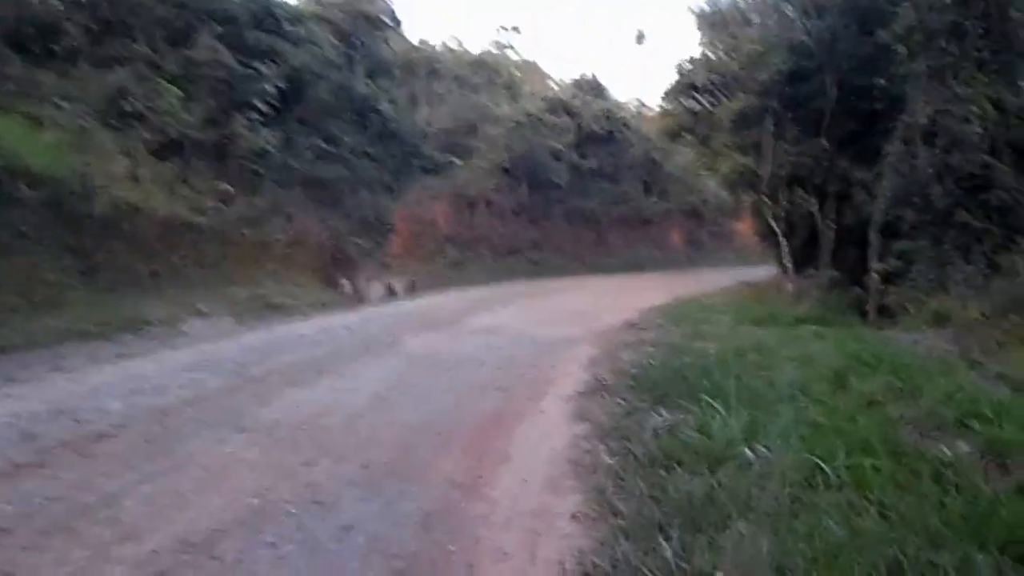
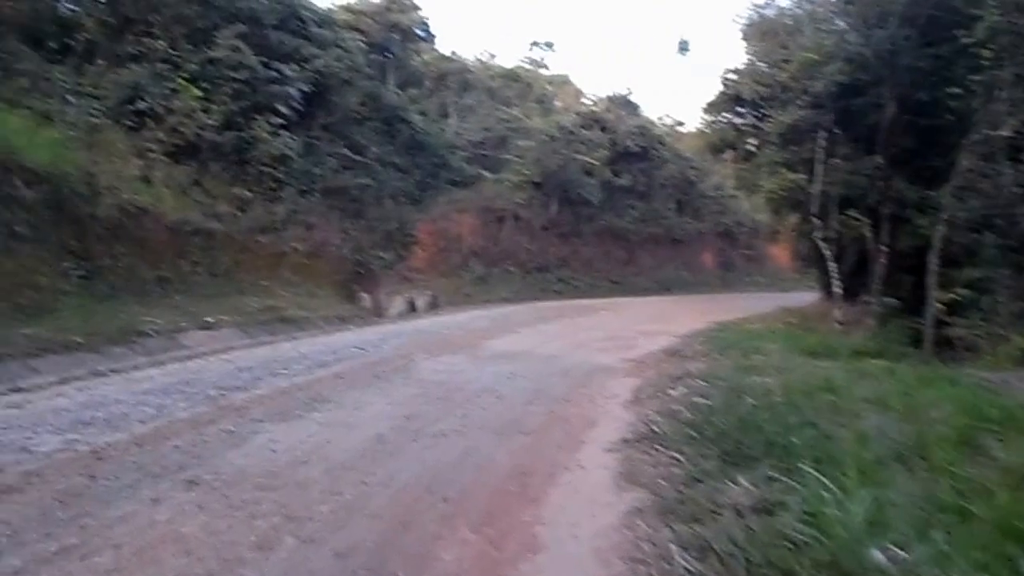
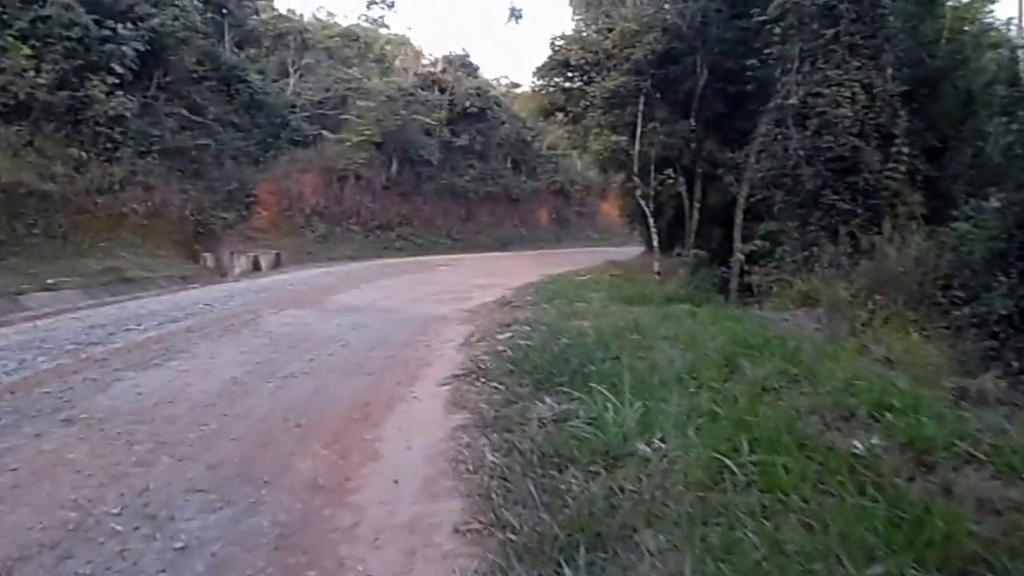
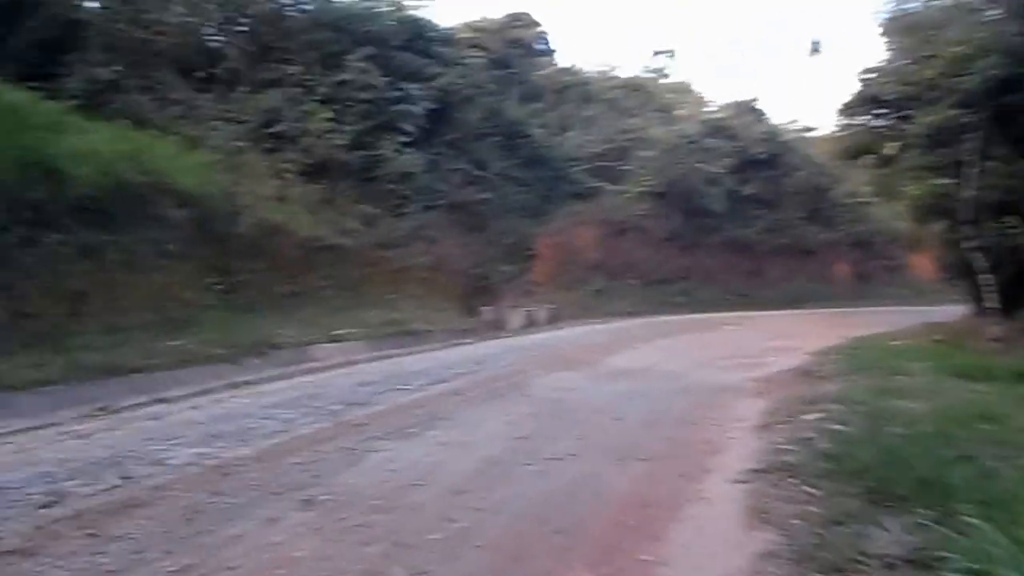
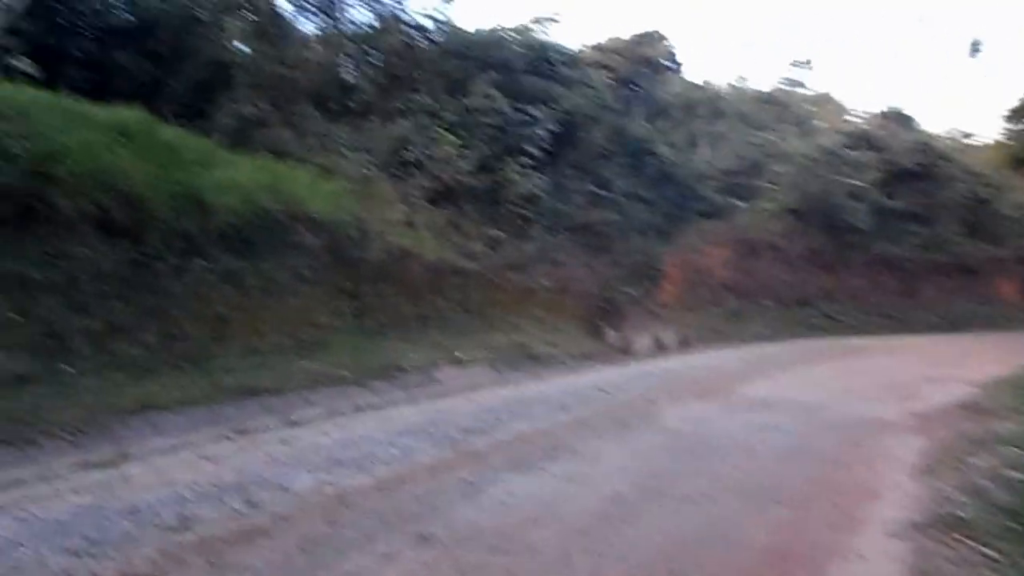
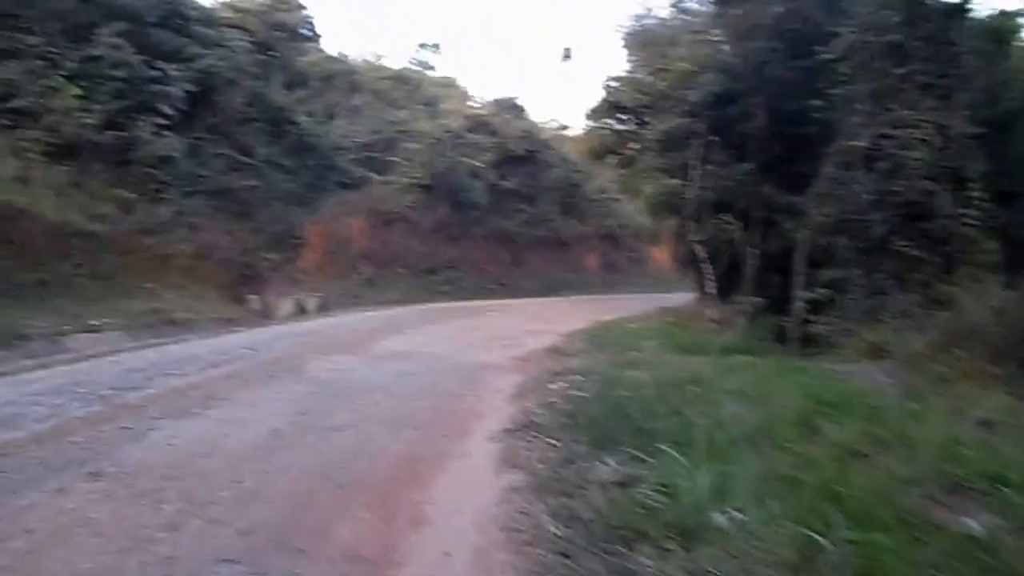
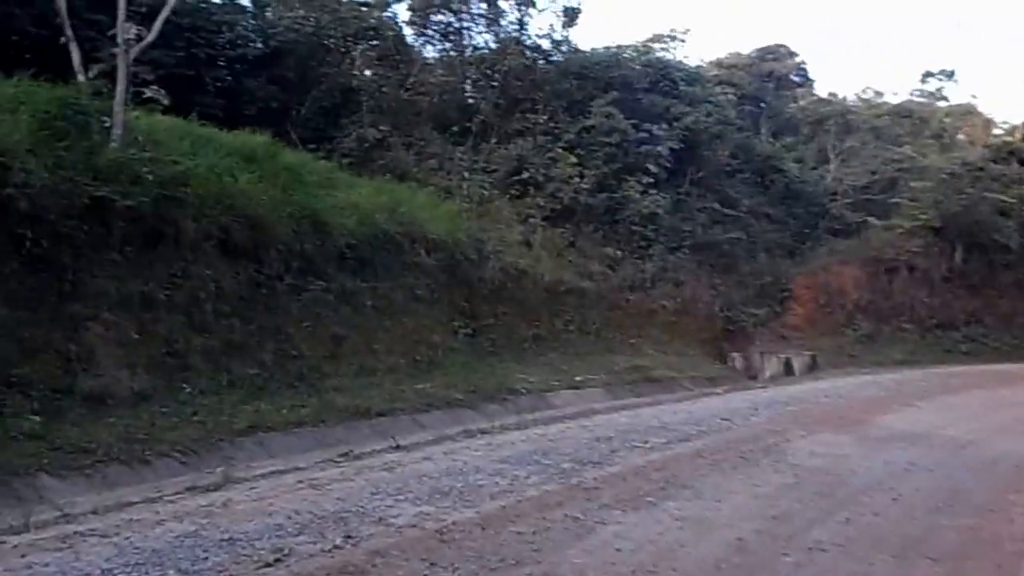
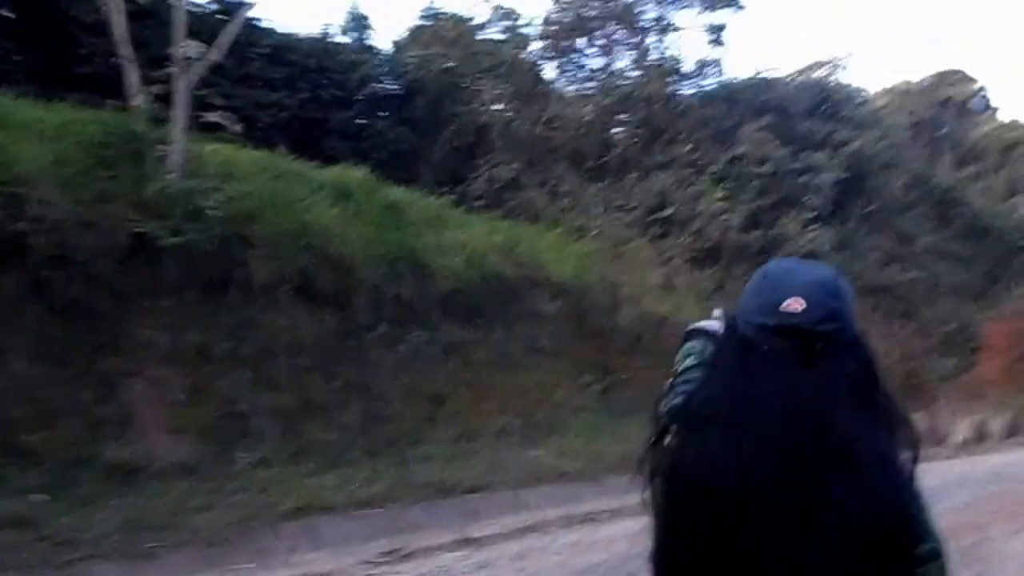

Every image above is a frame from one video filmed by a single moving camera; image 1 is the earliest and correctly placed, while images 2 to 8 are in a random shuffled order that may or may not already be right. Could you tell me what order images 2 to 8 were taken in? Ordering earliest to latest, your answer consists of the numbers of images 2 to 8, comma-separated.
3, 6, 2, 4, 5, 7, 8
